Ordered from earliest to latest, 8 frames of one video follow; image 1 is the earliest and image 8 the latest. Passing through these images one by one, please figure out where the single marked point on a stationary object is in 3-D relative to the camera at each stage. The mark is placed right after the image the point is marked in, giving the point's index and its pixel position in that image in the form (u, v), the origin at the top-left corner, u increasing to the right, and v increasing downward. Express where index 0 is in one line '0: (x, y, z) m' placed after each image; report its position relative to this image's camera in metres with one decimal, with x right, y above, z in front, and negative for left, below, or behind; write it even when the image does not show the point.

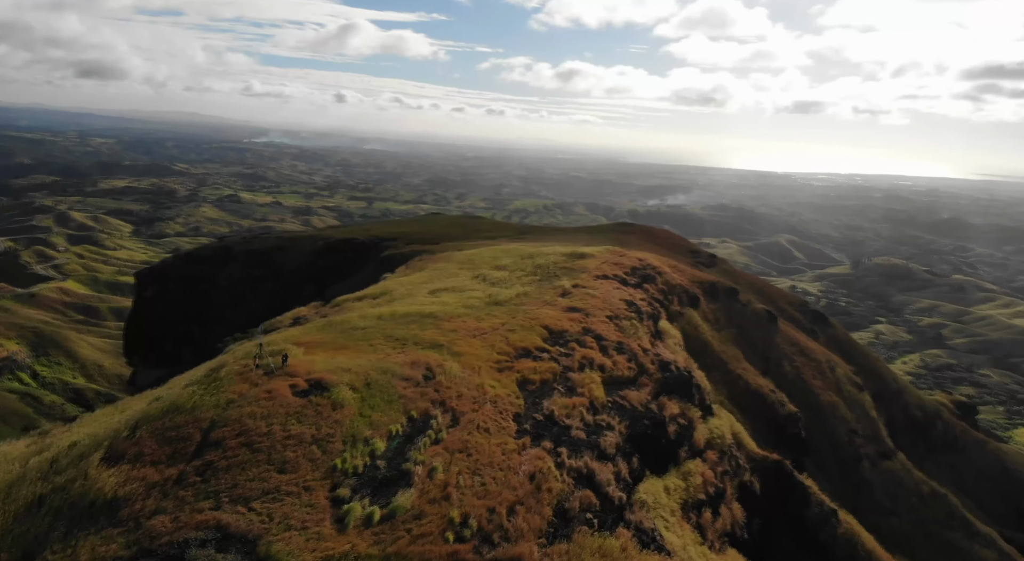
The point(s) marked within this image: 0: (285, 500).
0: (-5.2, -5.0, +13.0) m
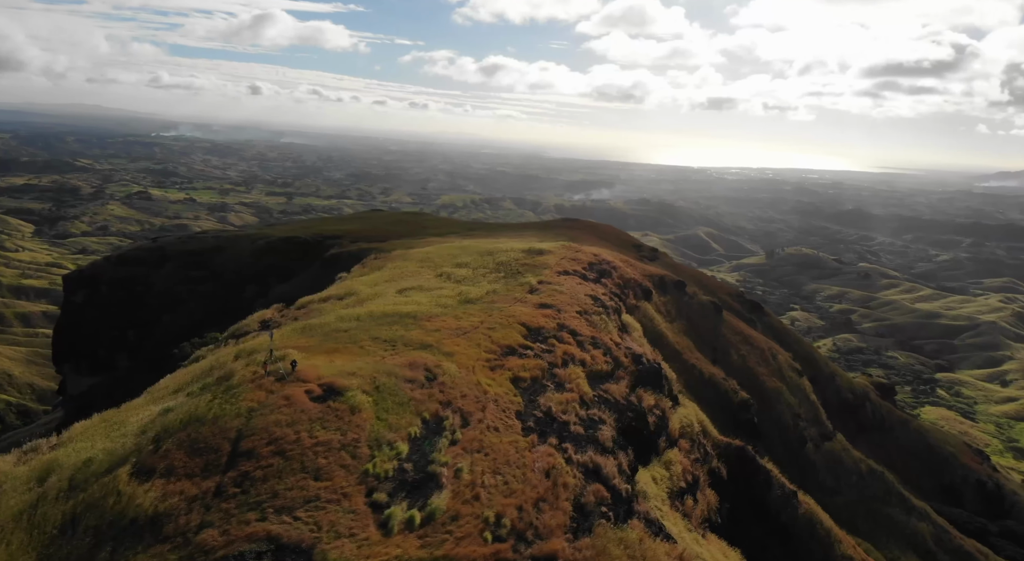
0: (-4.1, -5.1, +12.9) m
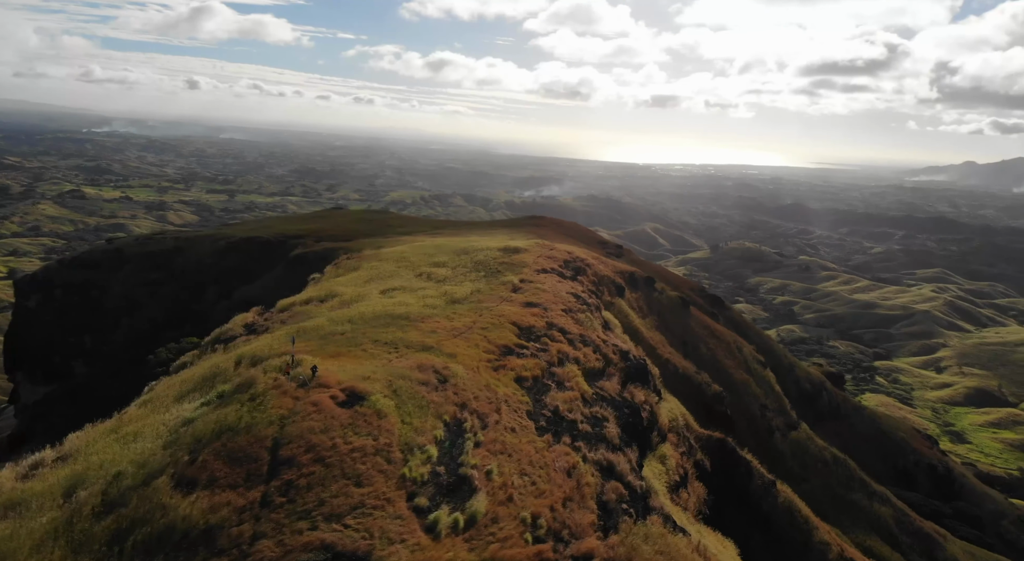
0: (-3.1, -5.2, +12.8) m
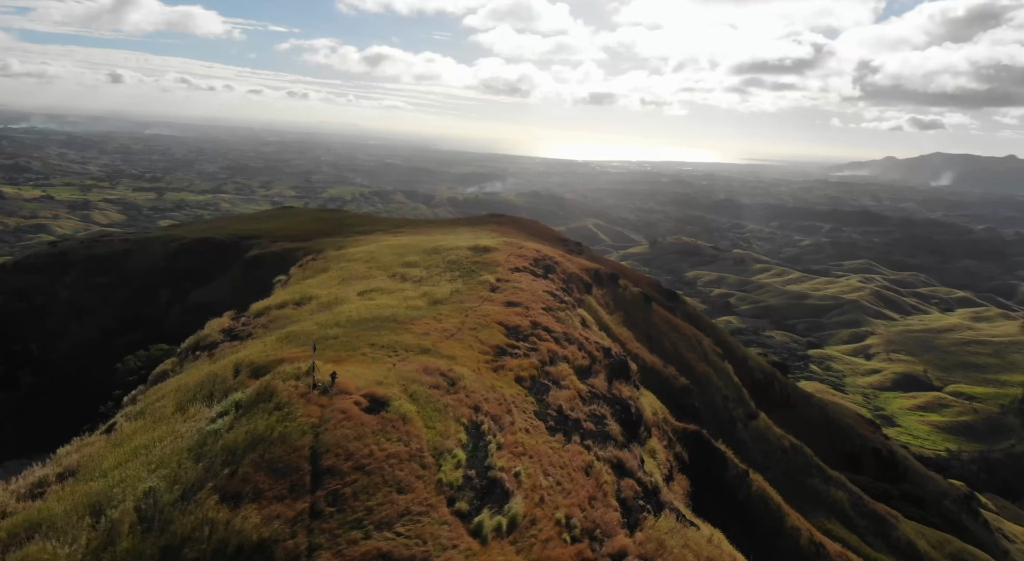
0: (-2.0, -5.4, +12.8) m
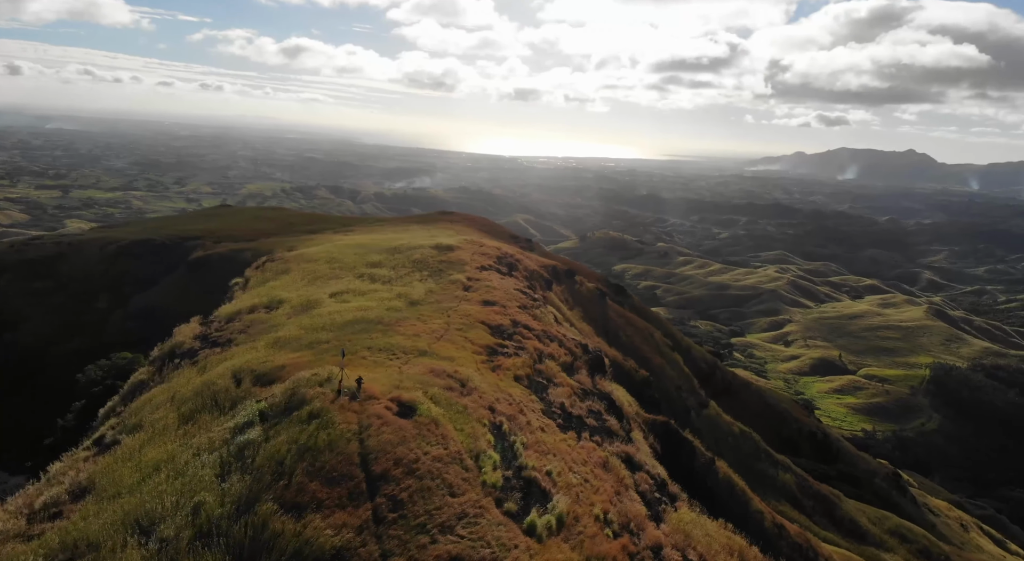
0: (-0.7, -5.5, +13.0) m
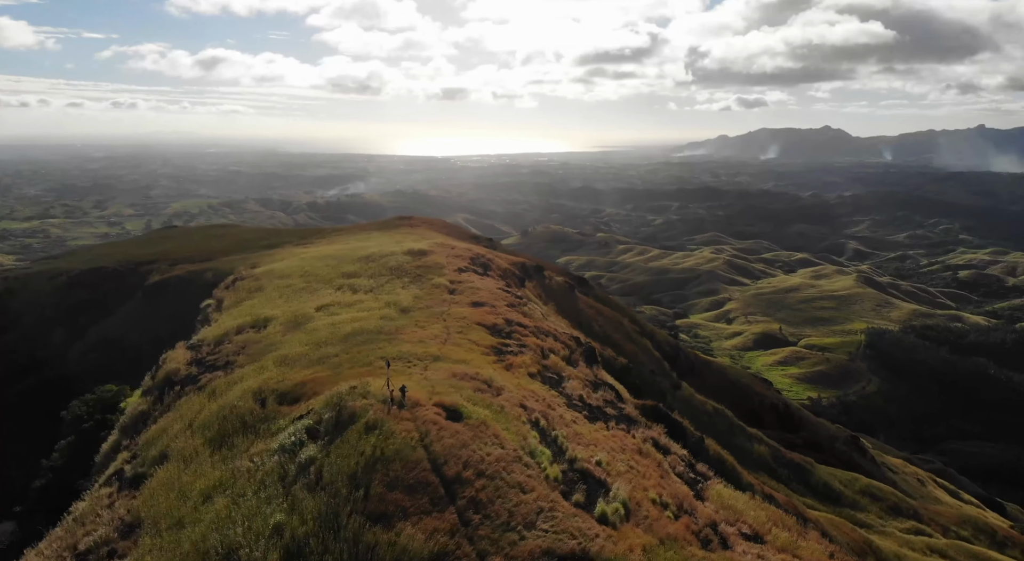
0: (+1.1, -5.5, +13.3) m
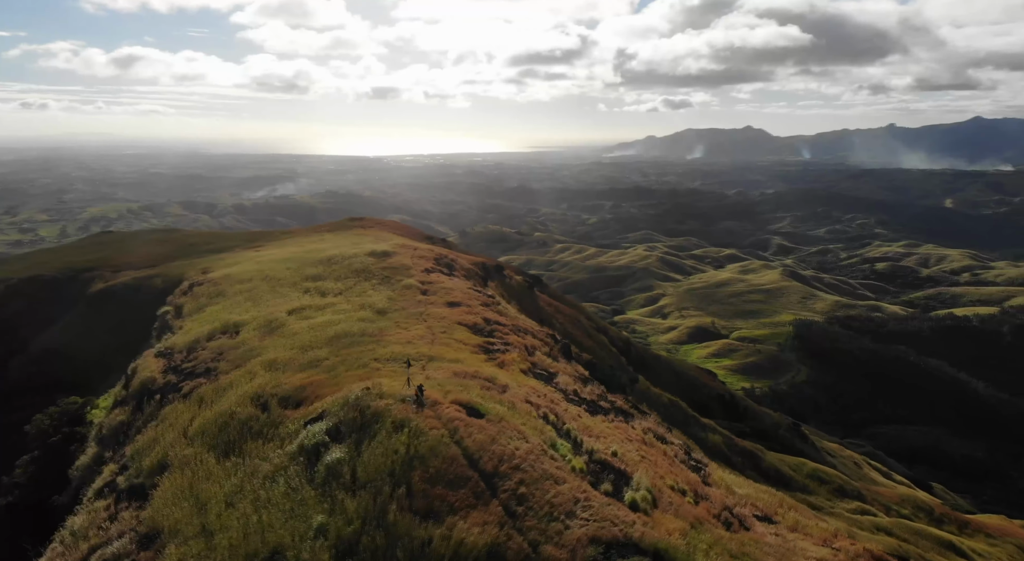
0: (+2.0, -5.4, +13.9) m
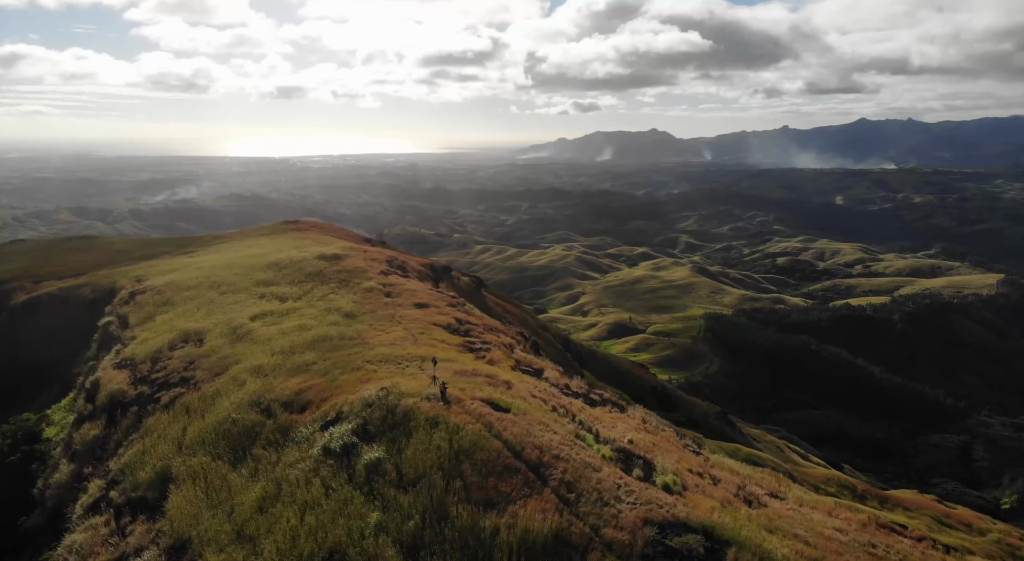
0: (+3.1, -5.3, +14.7) m
